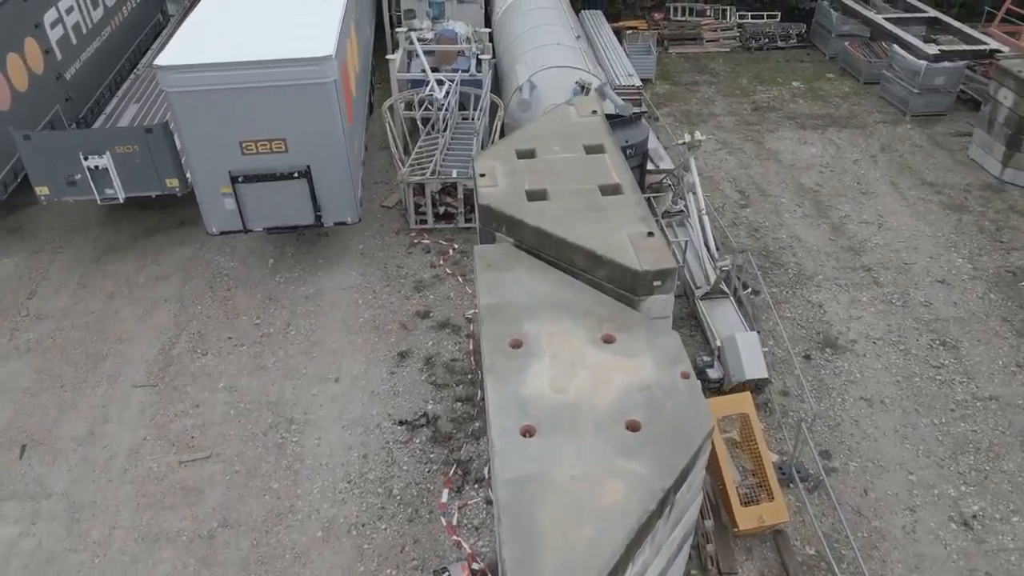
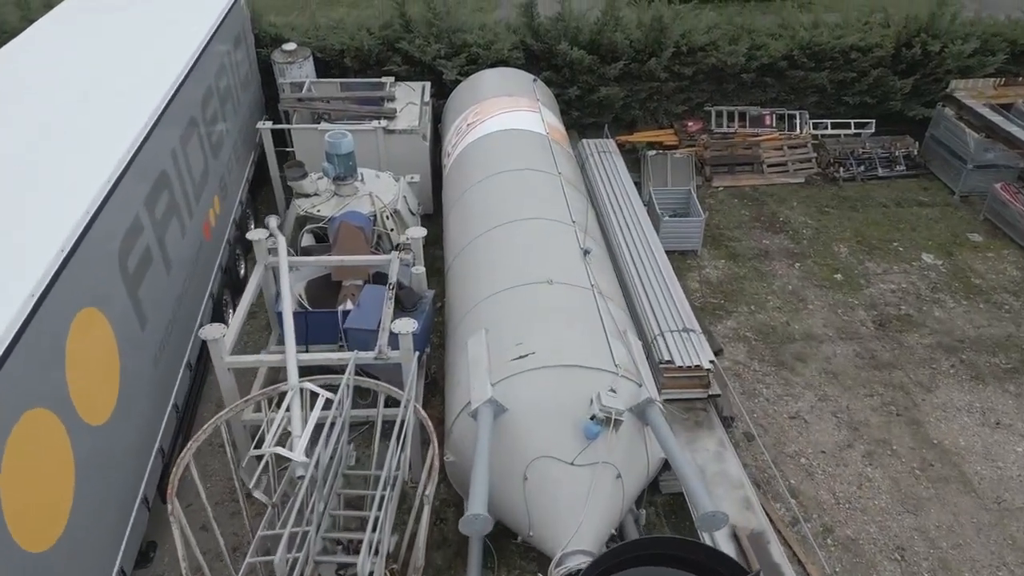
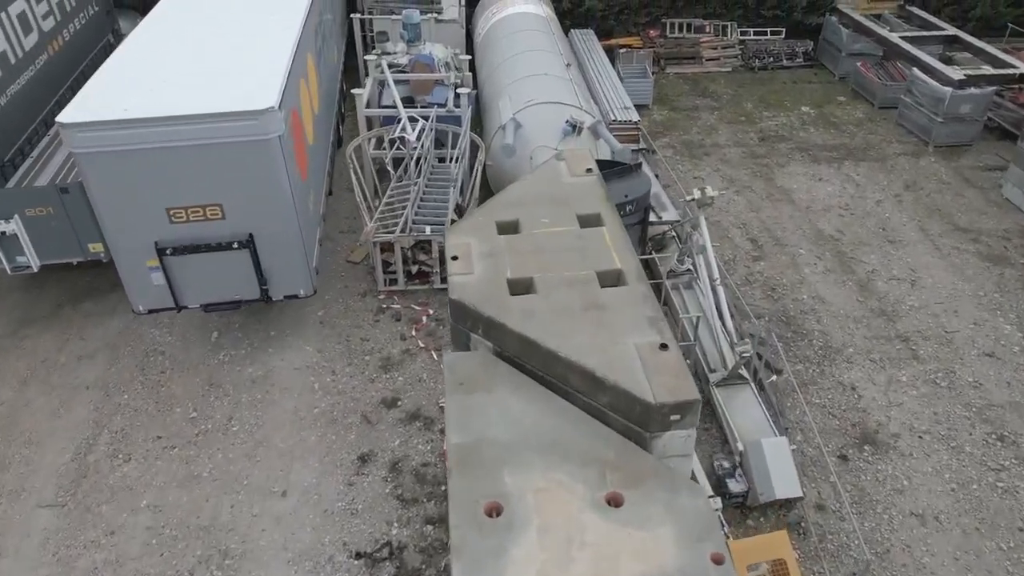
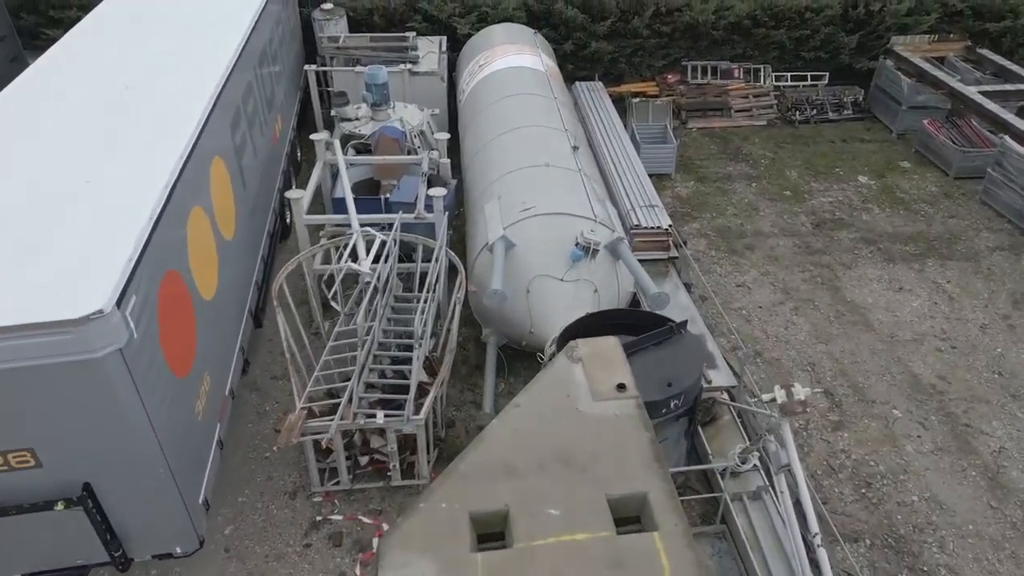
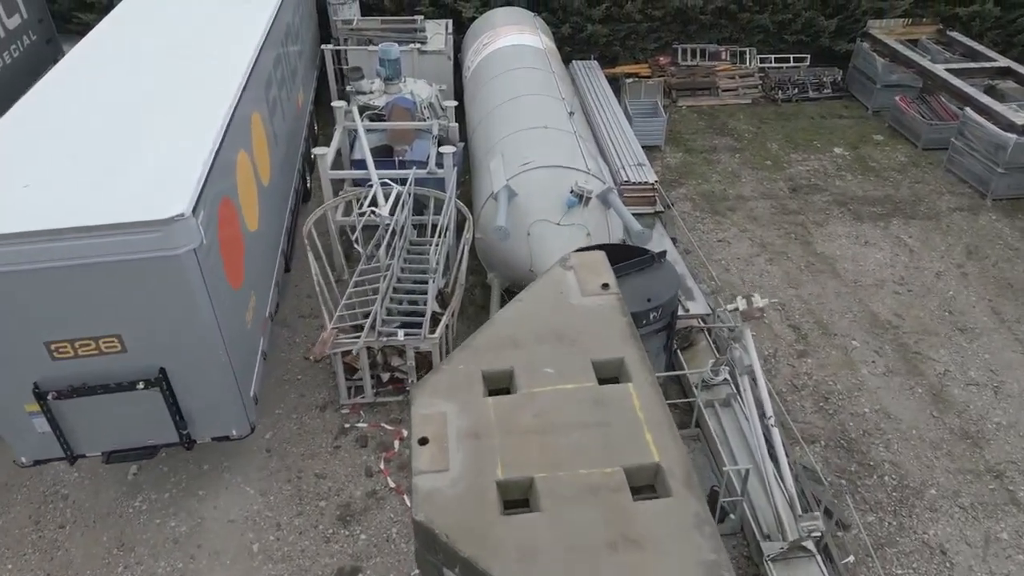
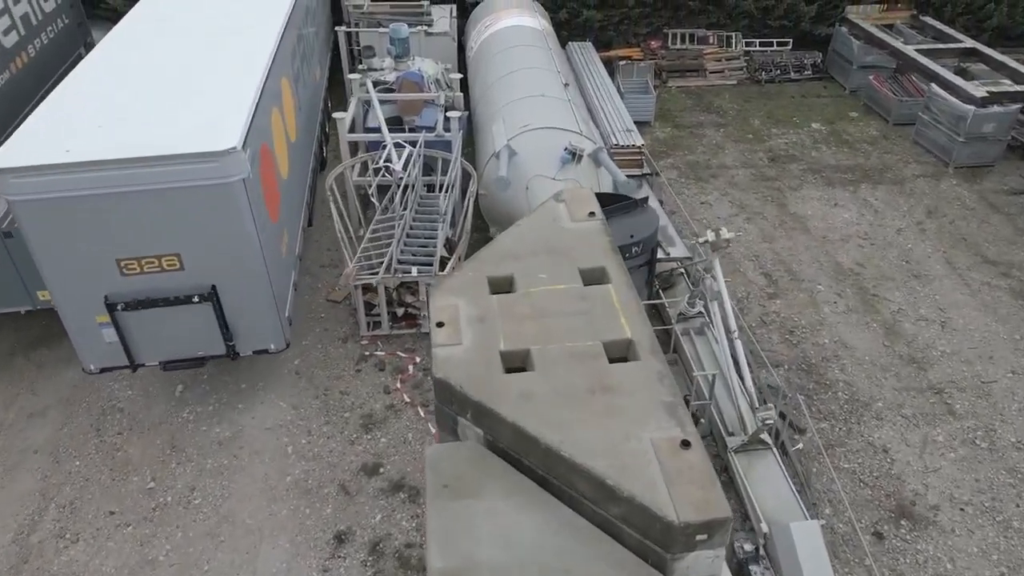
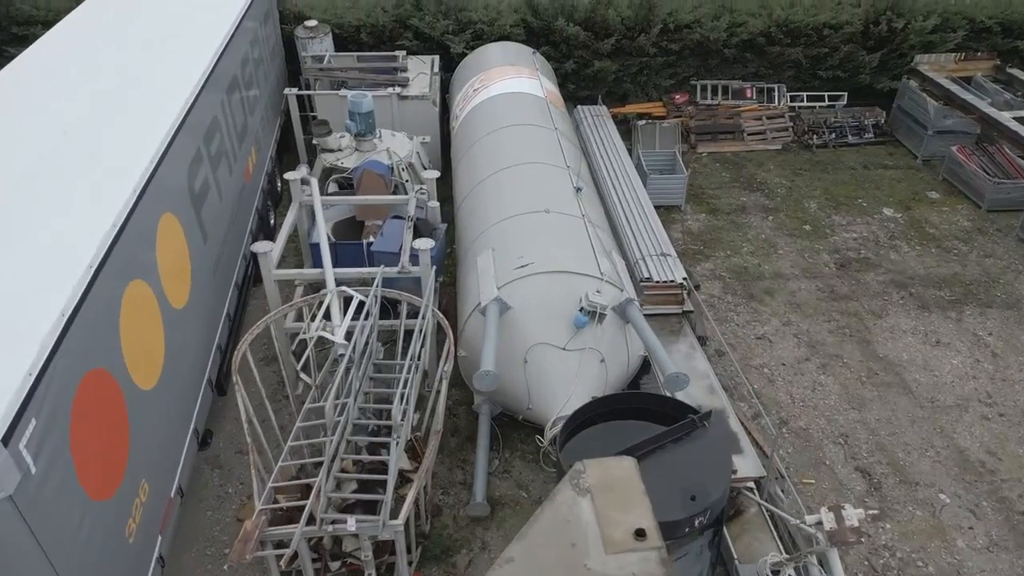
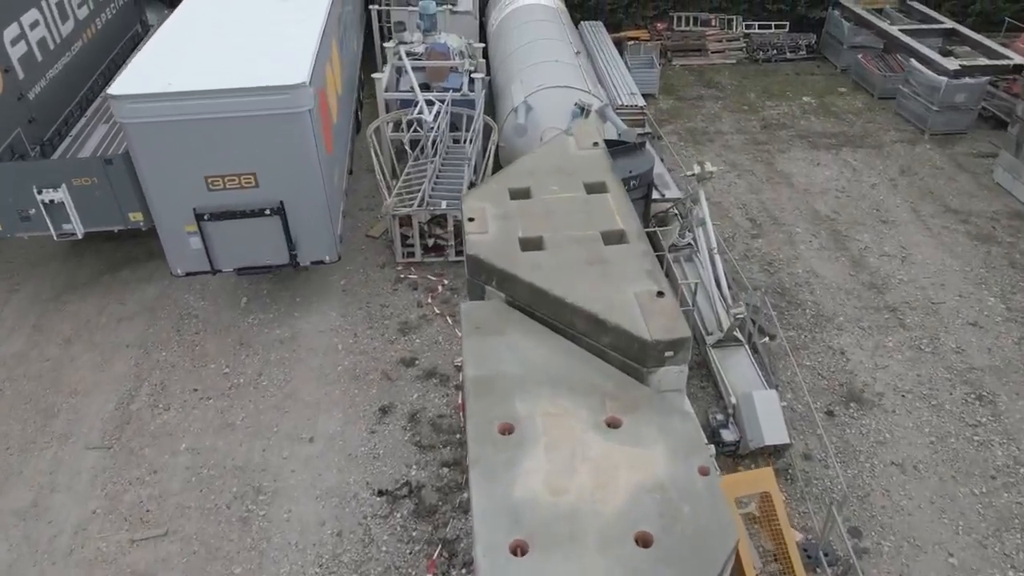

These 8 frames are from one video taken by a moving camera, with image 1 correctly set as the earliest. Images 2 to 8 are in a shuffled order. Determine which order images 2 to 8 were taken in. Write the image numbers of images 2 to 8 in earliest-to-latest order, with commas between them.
8, 3, 6, 5, 4, 7, 2
